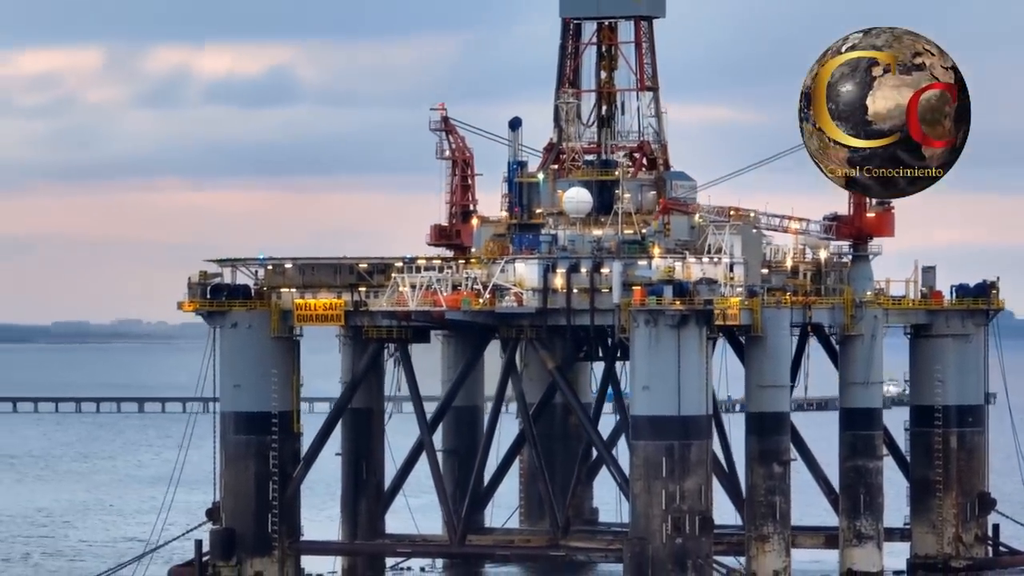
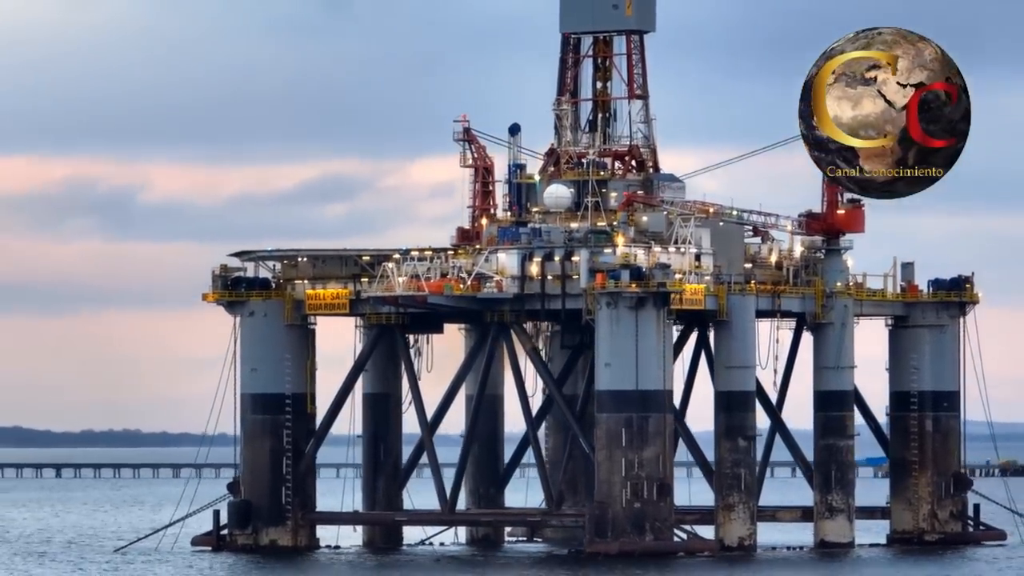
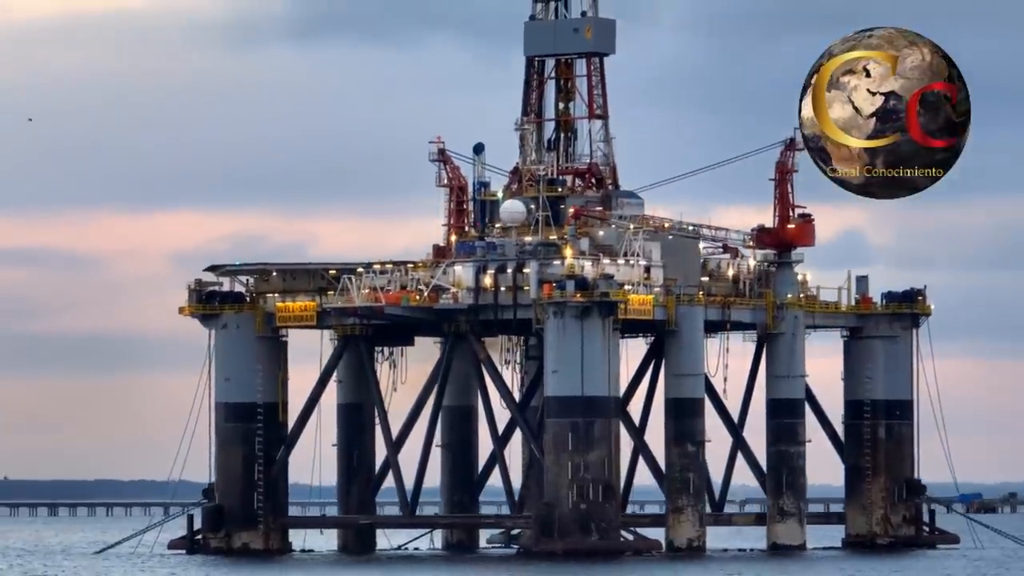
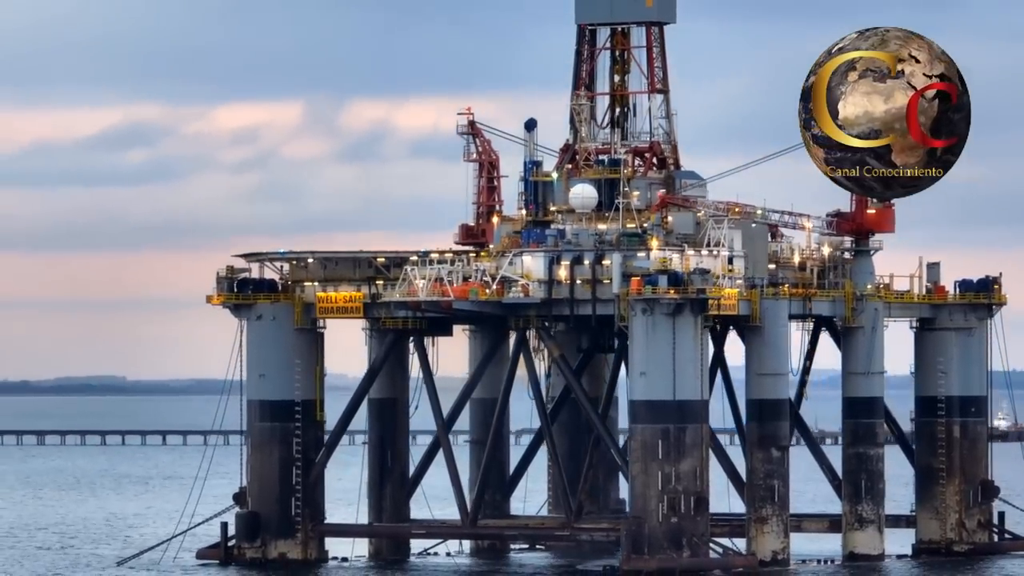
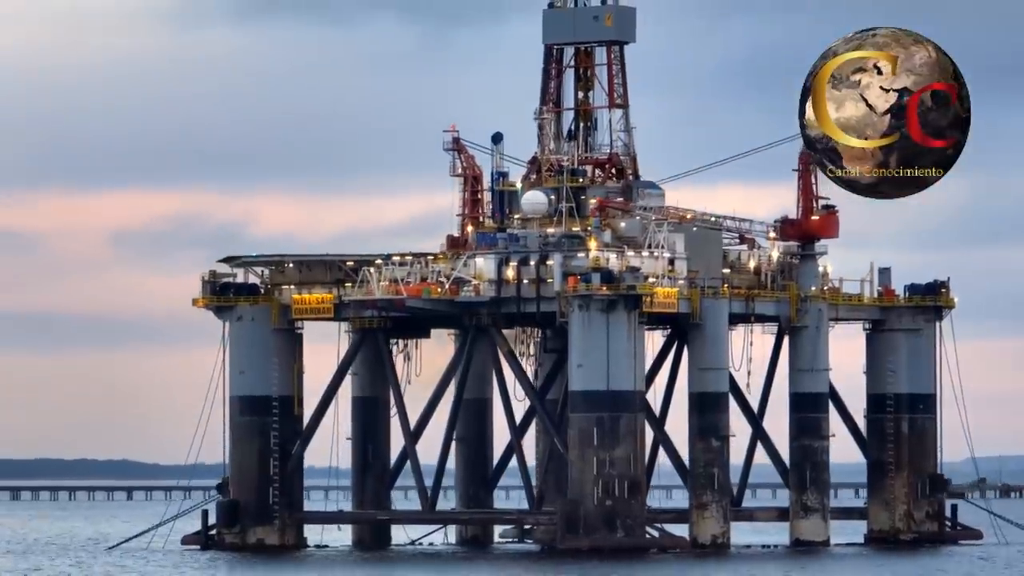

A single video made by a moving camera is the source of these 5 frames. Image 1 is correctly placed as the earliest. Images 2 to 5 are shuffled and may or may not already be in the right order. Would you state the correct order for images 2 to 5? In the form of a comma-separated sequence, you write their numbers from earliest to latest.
4, 2, 5, 3
